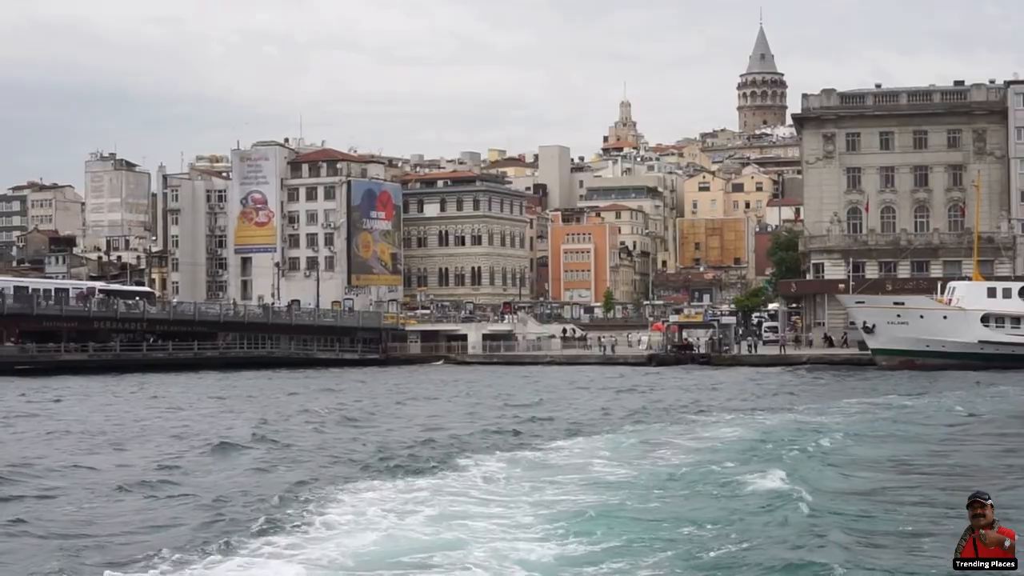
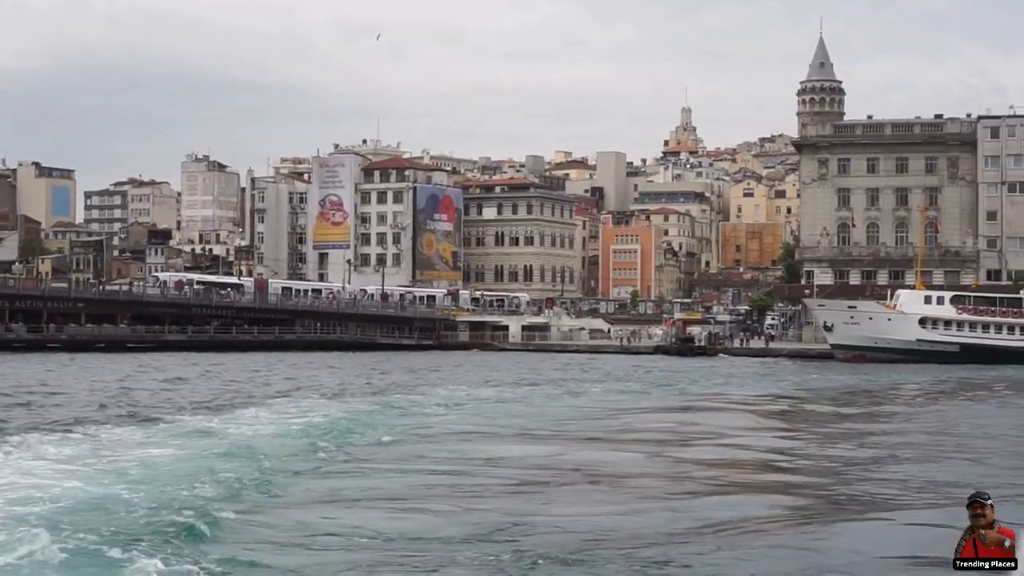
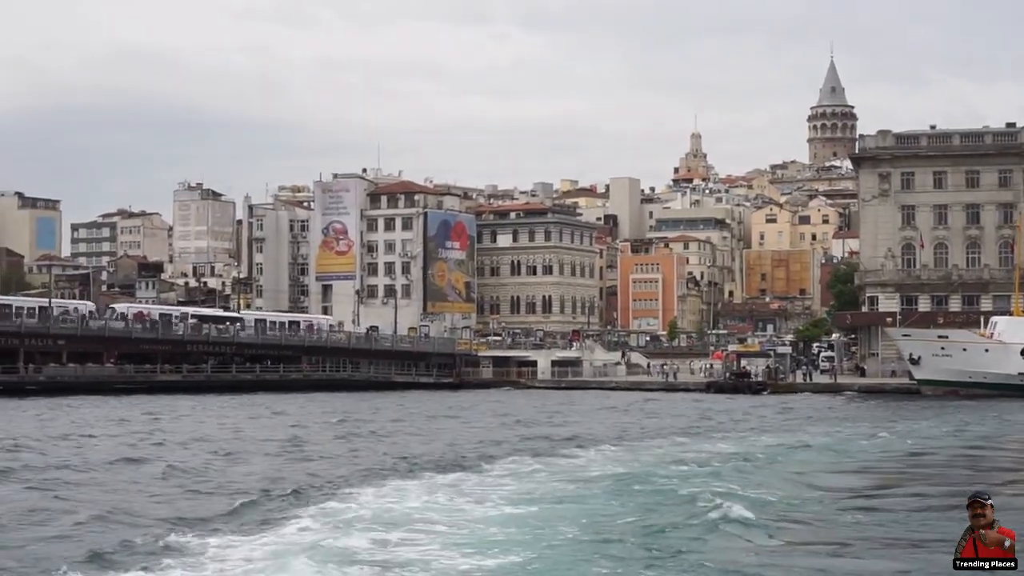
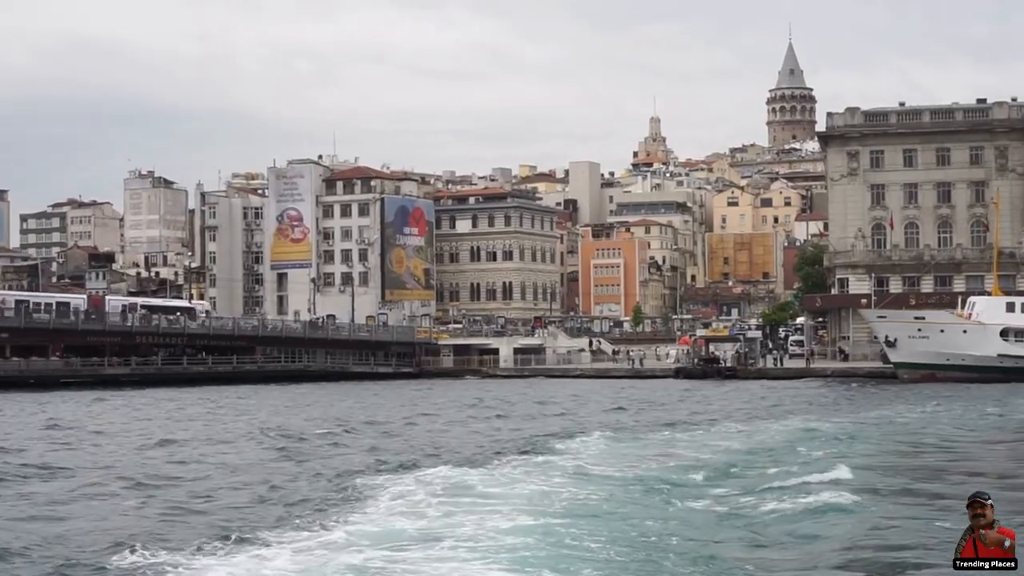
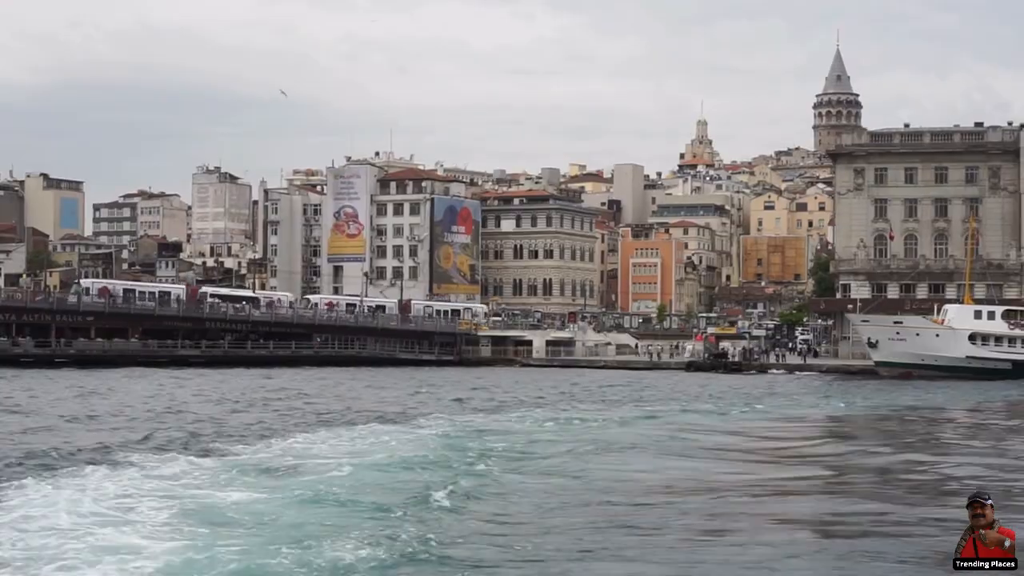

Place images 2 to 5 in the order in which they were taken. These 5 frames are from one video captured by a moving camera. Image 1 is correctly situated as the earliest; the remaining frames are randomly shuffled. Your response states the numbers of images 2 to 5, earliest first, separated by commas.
4, 3, 5, 2
